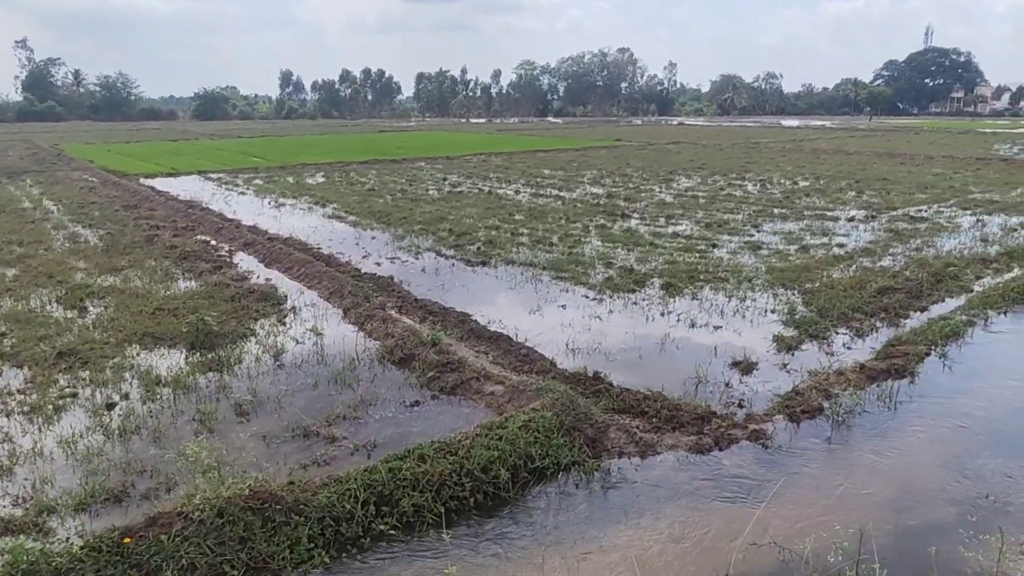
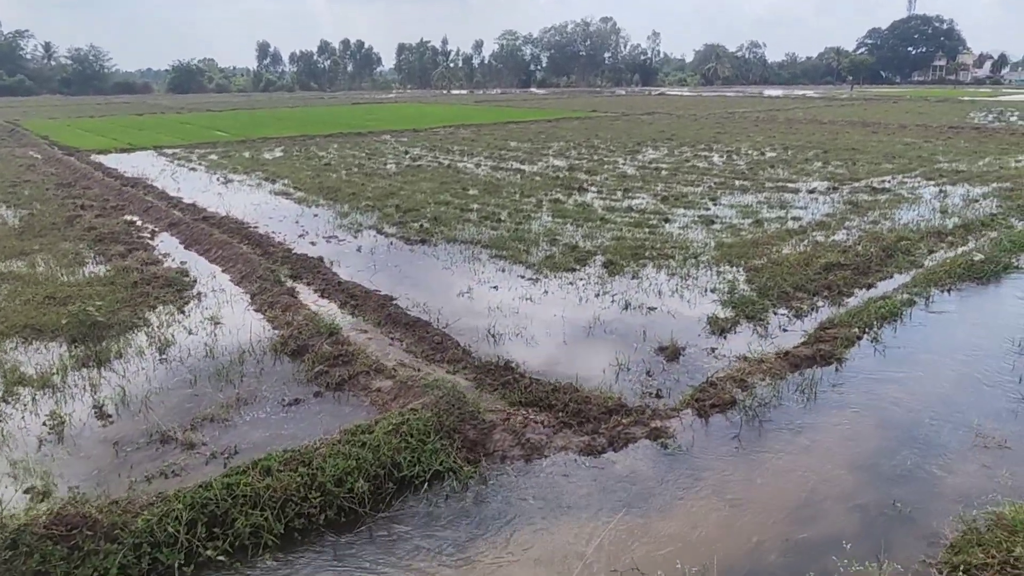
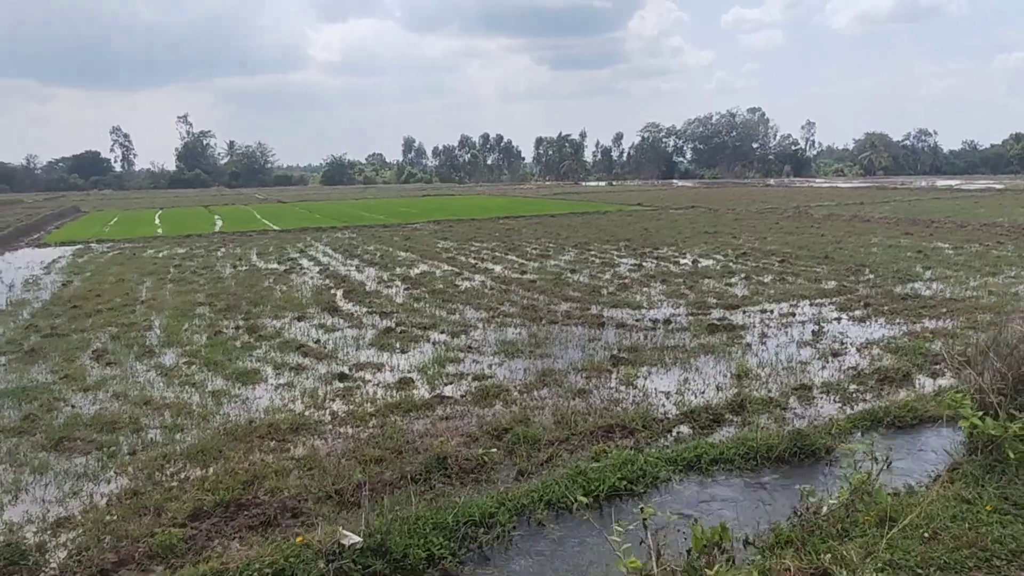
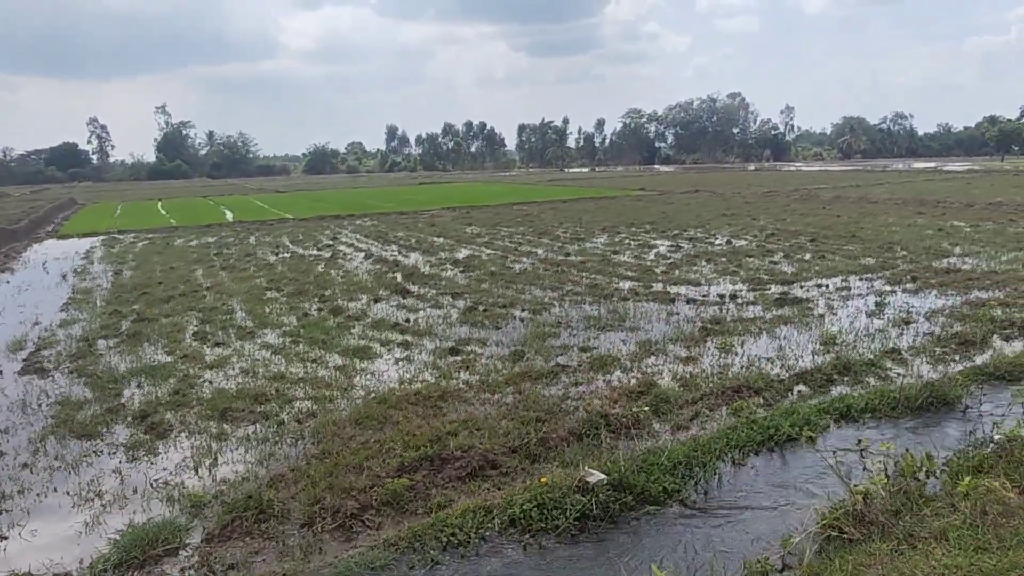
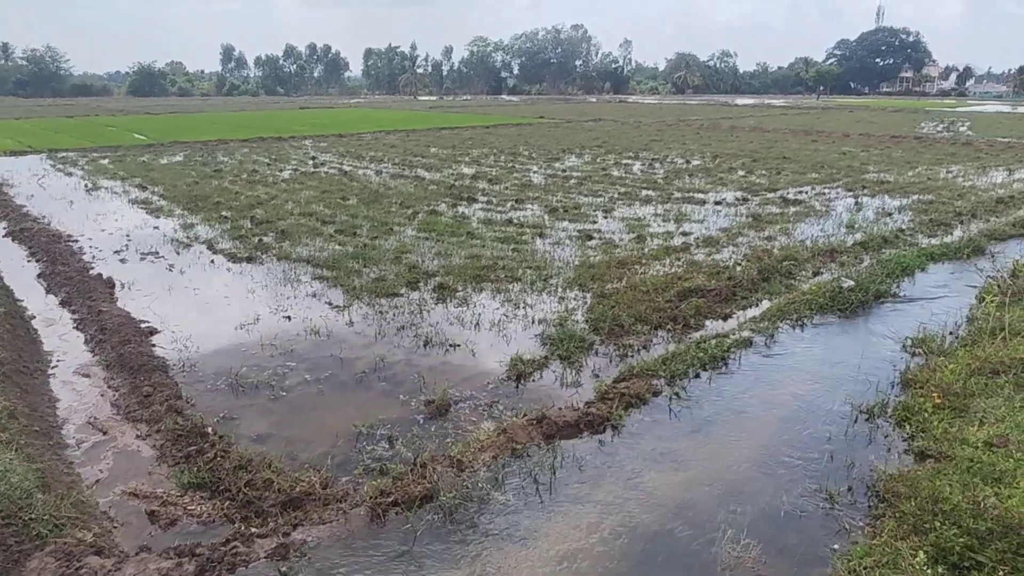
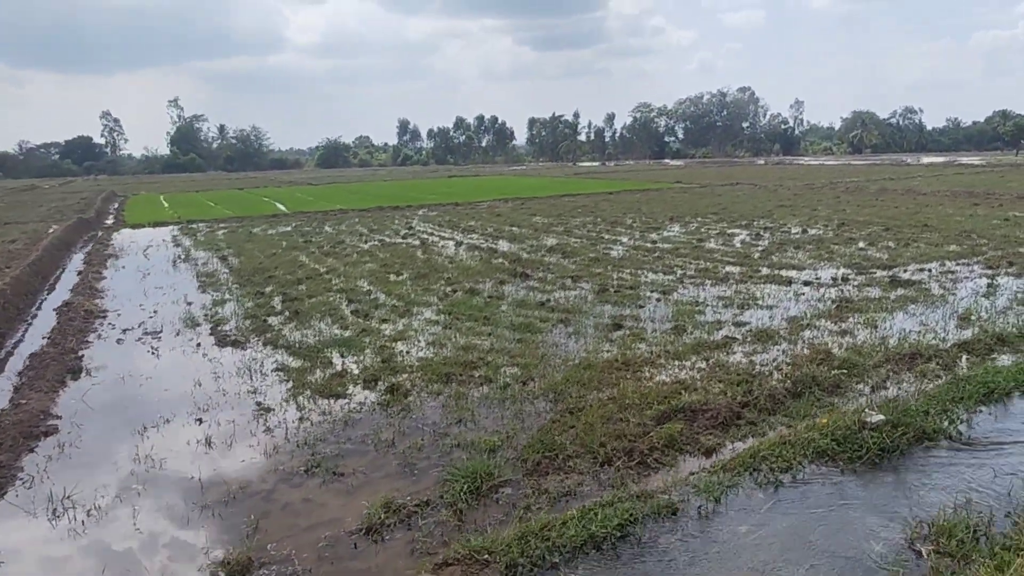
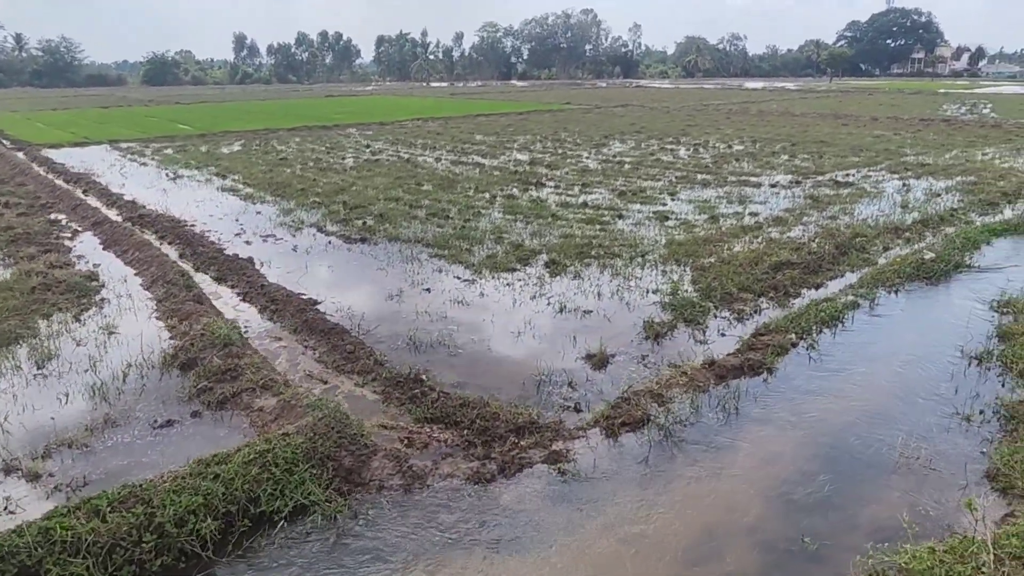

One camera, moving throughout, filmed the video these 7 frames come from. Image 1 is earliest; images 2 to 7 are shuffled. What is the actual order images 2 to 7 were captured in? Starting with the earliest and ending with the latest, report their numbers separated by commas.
2, 7, 5, 6, 4, 3
